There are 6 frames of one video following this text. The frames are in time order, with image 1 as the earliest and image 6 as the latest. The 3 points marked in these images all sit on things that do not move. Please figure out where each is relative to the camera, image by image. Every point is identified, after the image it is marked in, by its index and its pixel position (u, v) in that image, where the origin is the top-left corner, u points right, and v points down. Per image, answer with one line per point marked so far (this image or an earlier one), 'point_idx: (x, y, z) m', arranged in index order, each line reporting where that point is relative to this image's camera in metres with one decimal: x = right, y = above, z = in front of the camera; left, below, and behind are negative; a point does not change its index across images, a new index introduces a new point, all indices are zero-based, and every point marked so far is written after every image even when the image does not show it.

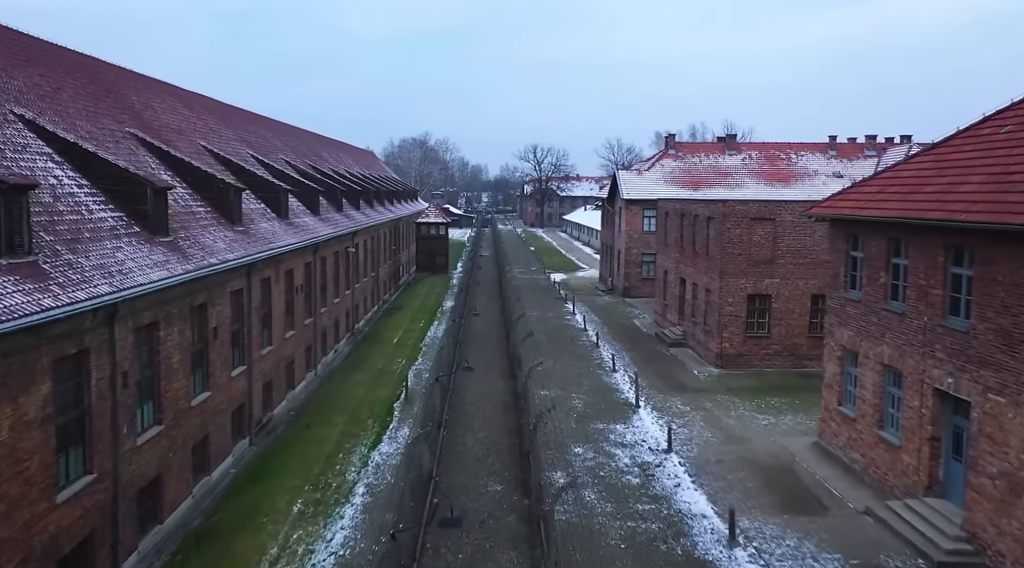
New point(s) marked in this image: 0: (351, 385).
0: (-4.2, -2.6, +19.6) m
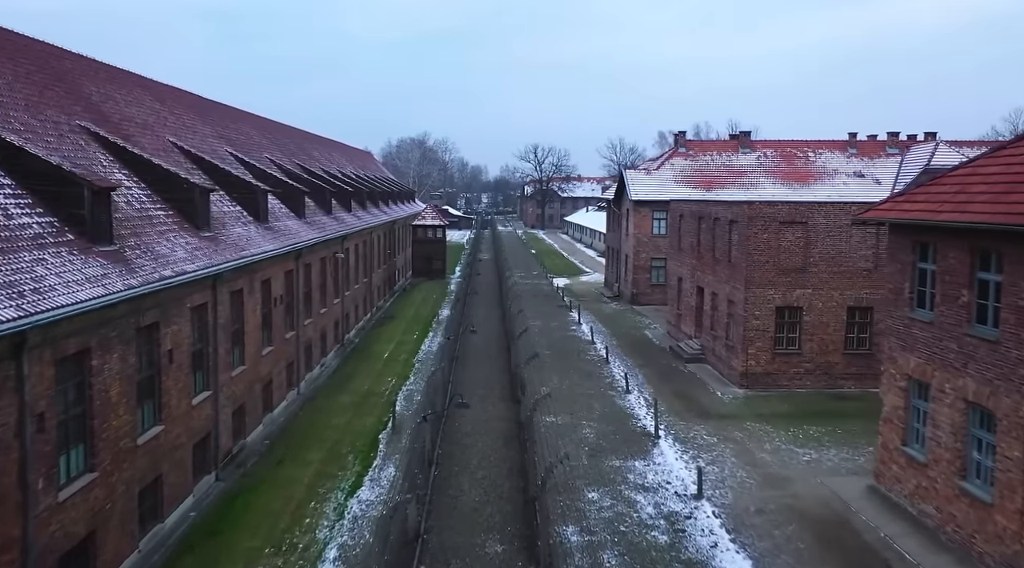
0: (-4.1, -2.9, +17.4) m
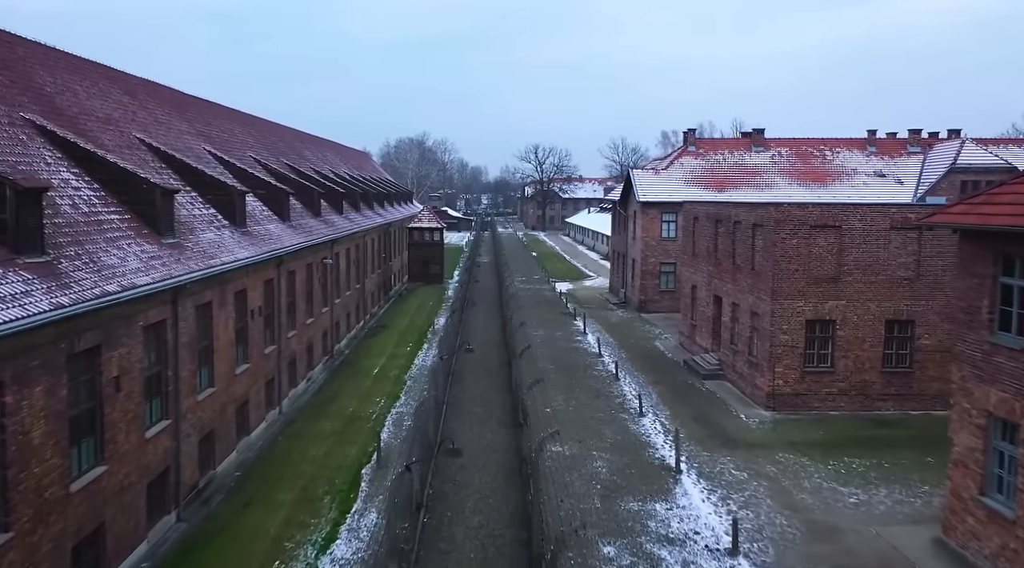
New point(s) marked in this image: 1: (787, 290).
0: (-4.1, -3.2, +15.6) m
1: (+6.0, -0.1, +16.6) m
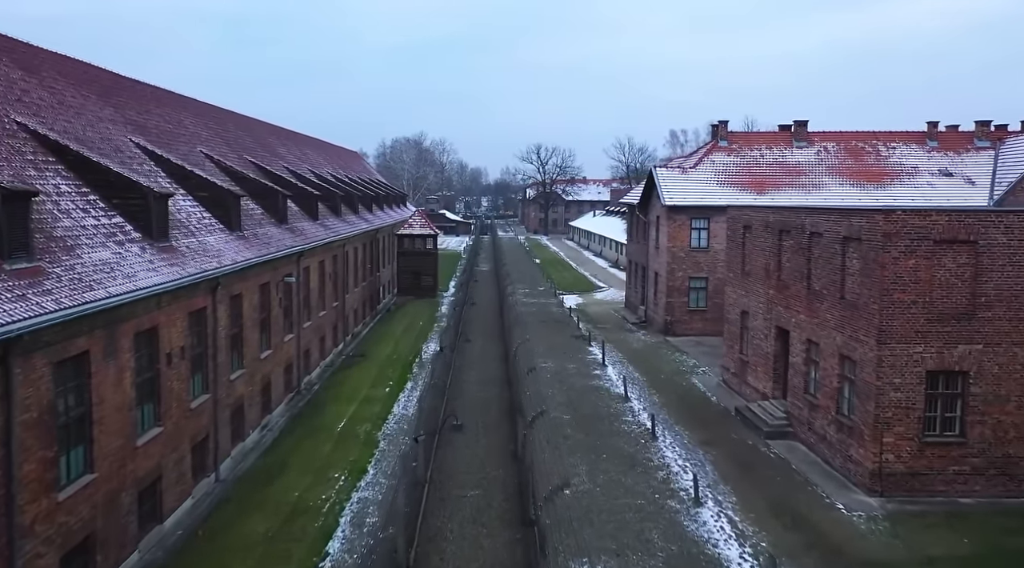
0: (-4.0, -3.8, +10.9) m
1: (+6.1, -0.7, +12.0) m
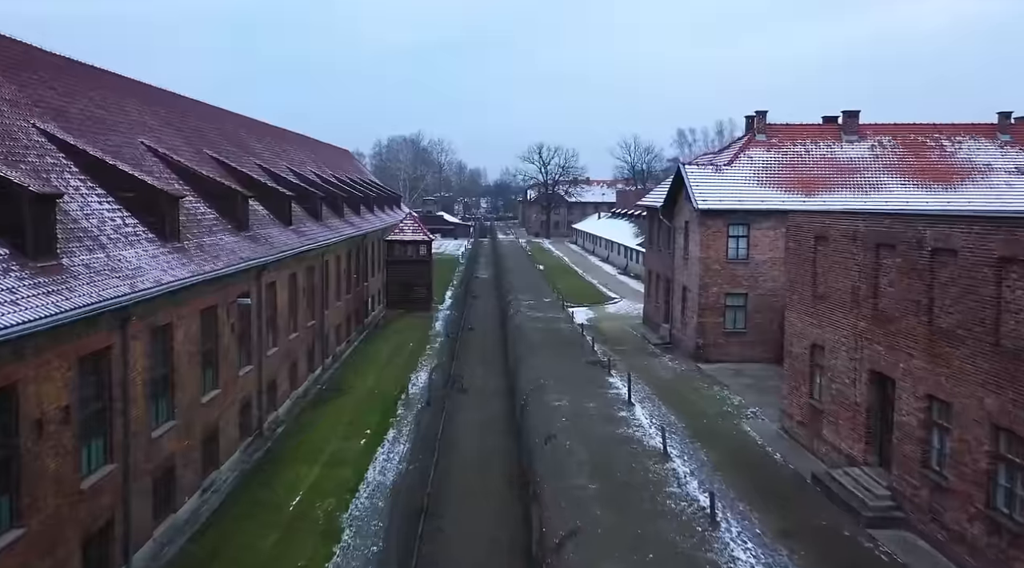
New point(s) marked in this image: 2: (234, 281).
0: (-3.8, -4.2, +6.9) m
1: (+6.3, -1.2, +8.0) m
2: (-6.2, +0.1, +17.0) m
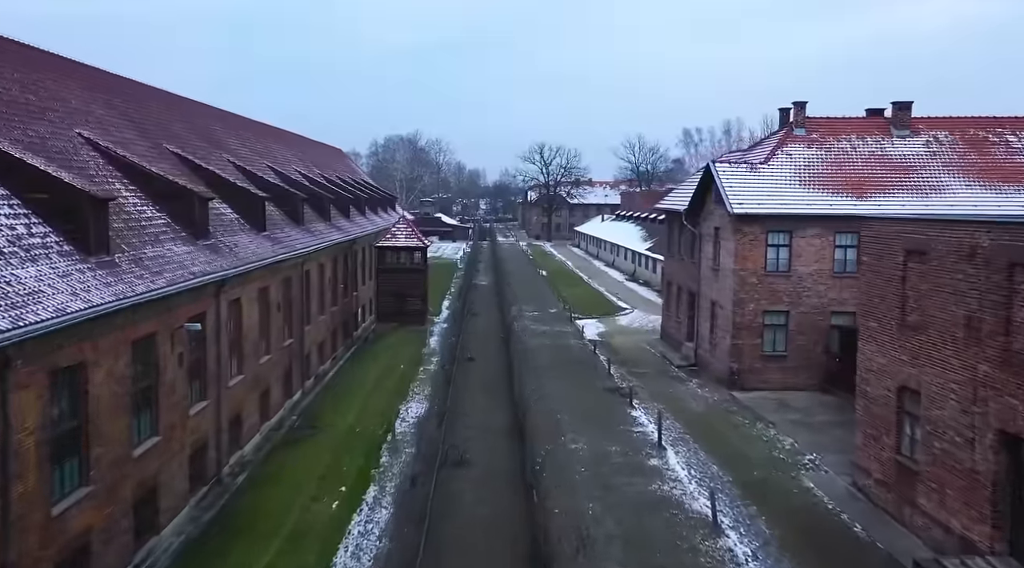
0: (-3.7, -4.6, +3.9) m
1: (+6.5, -1.6, +4.9) m
2: (-6.0, -0.3, +14.0) m
